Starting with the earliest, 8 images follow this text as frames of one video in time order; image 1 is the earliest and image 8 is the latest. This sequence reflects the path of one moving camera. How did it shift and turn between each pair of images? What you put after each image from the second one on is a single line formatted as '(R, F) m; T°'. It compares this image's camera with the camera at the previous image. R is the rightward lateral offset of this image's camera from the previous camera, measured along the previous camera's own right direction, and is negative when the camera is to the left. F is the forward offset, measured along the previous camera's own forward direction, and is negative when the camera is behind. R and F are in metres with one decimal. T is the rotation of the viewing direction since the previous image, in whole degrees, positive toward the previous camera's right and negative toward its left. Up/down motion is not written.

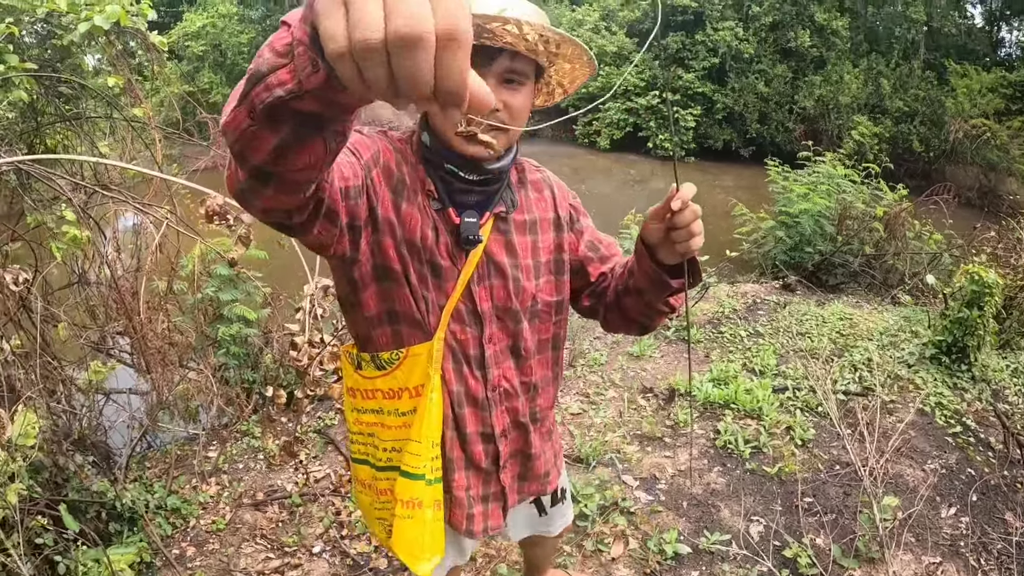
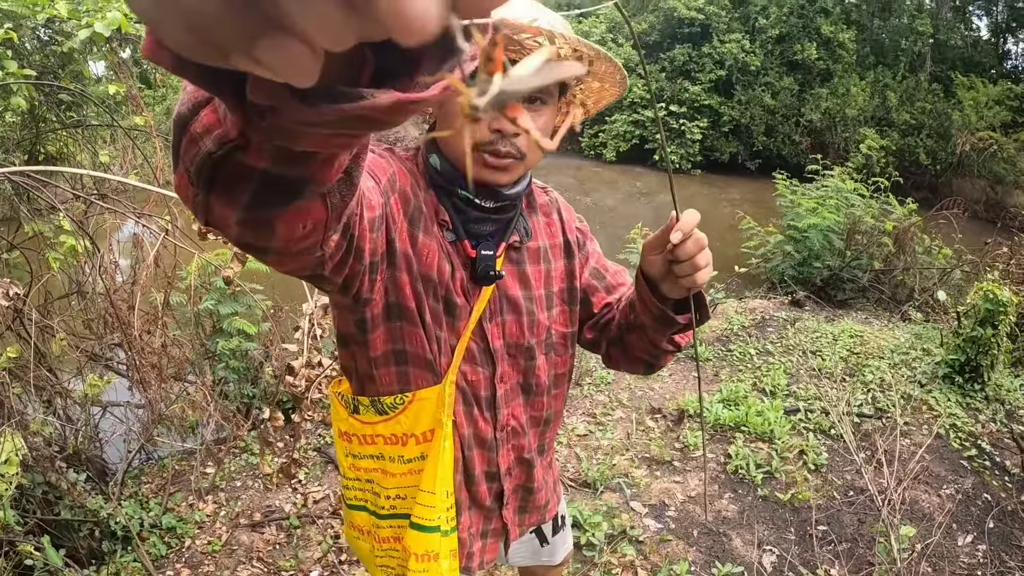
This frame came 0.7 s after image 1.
(0.0, +0.1) m; 0°
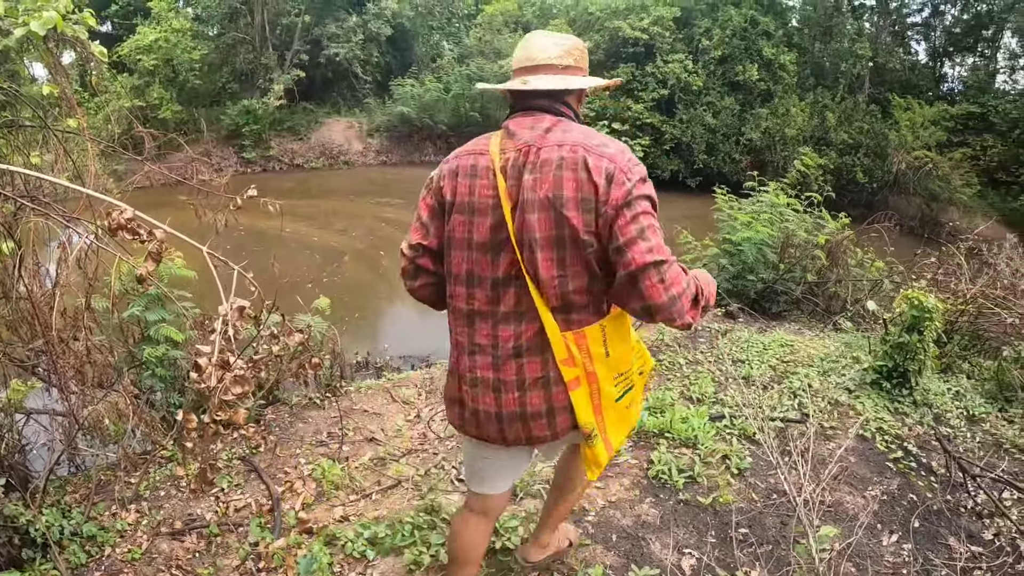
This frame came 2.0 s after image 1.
(+0.1, 0.0) m; +3°
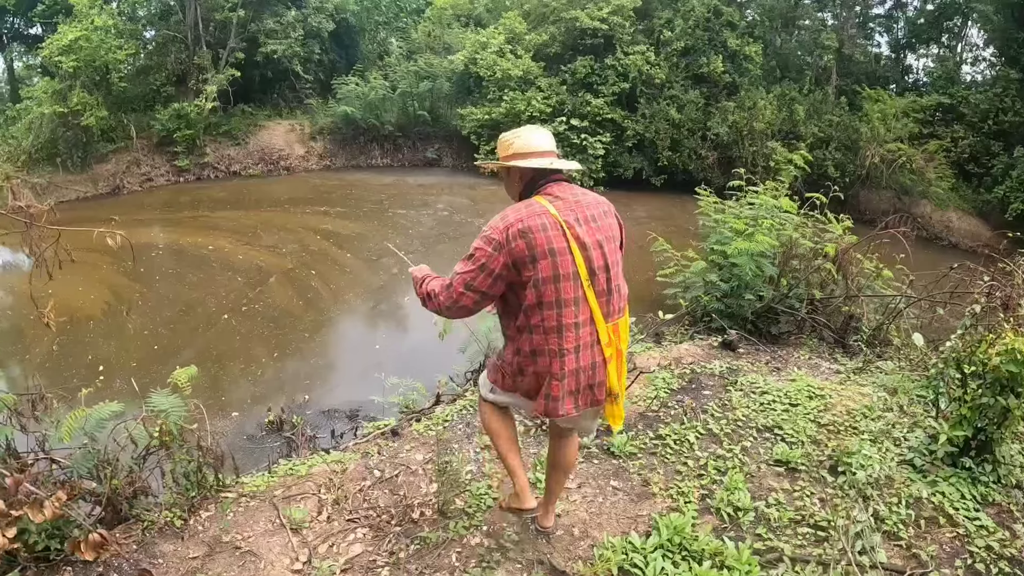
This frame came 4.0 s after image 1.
(+0.1, +1.3) m; +2°
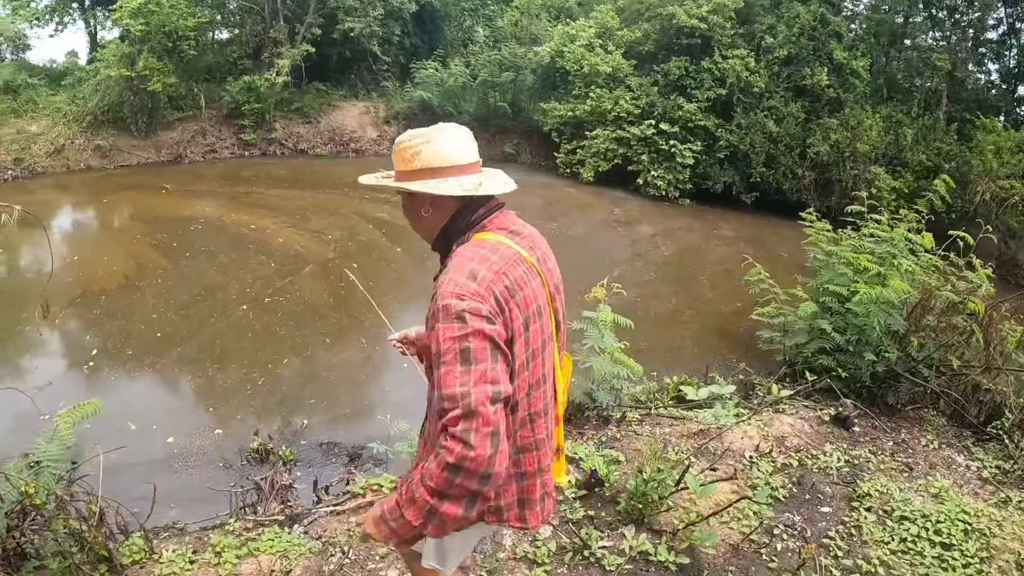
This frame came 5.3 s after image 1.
(+0.1, +1.1) m; -4°
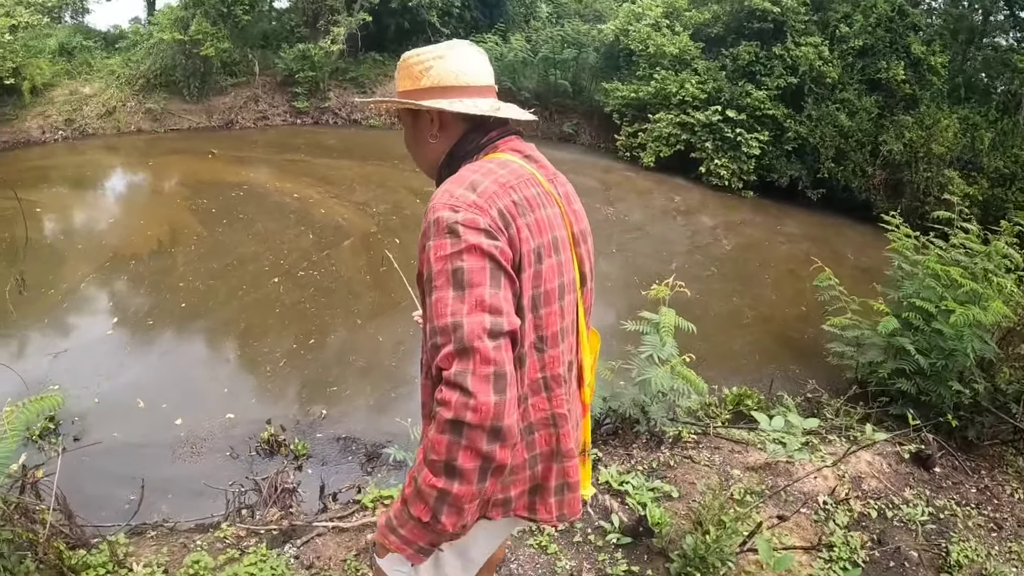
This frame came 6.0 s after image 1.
(0.0, +0.4) m; -3°
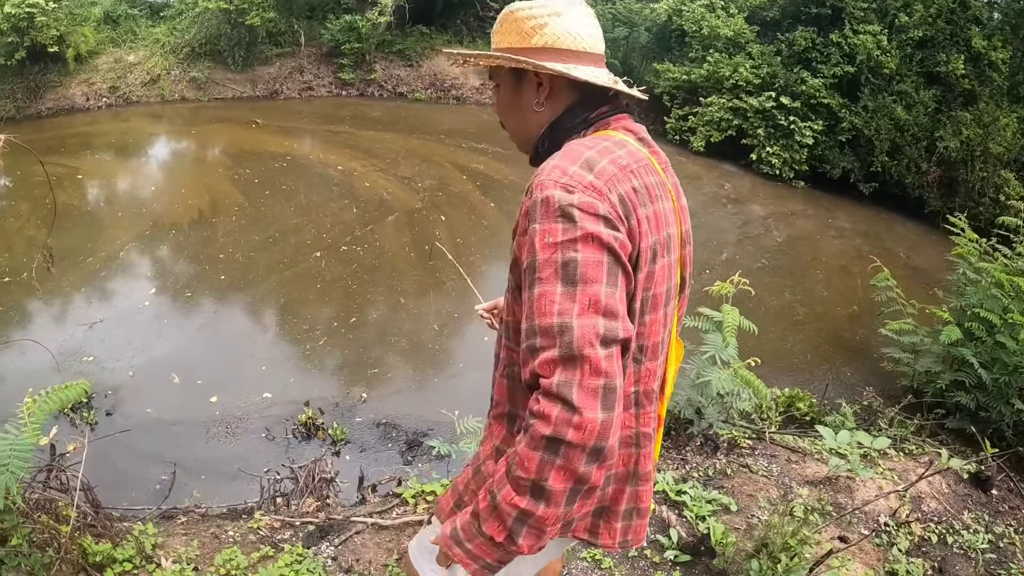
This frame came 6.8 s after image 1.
(-0.1, +0.2) m; -2°
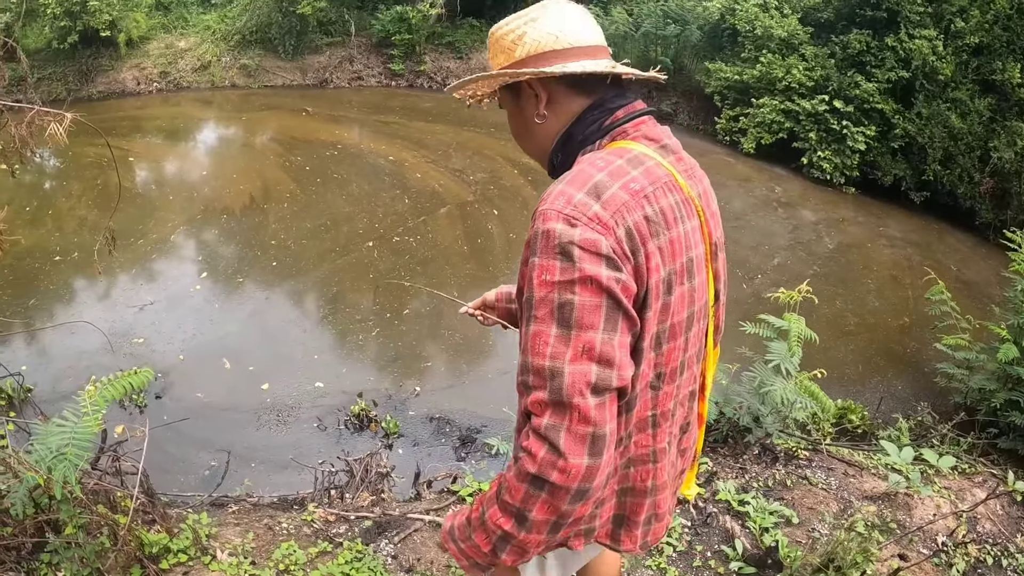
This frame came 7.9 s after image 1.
(-0.1, +0.1) m; -2°
